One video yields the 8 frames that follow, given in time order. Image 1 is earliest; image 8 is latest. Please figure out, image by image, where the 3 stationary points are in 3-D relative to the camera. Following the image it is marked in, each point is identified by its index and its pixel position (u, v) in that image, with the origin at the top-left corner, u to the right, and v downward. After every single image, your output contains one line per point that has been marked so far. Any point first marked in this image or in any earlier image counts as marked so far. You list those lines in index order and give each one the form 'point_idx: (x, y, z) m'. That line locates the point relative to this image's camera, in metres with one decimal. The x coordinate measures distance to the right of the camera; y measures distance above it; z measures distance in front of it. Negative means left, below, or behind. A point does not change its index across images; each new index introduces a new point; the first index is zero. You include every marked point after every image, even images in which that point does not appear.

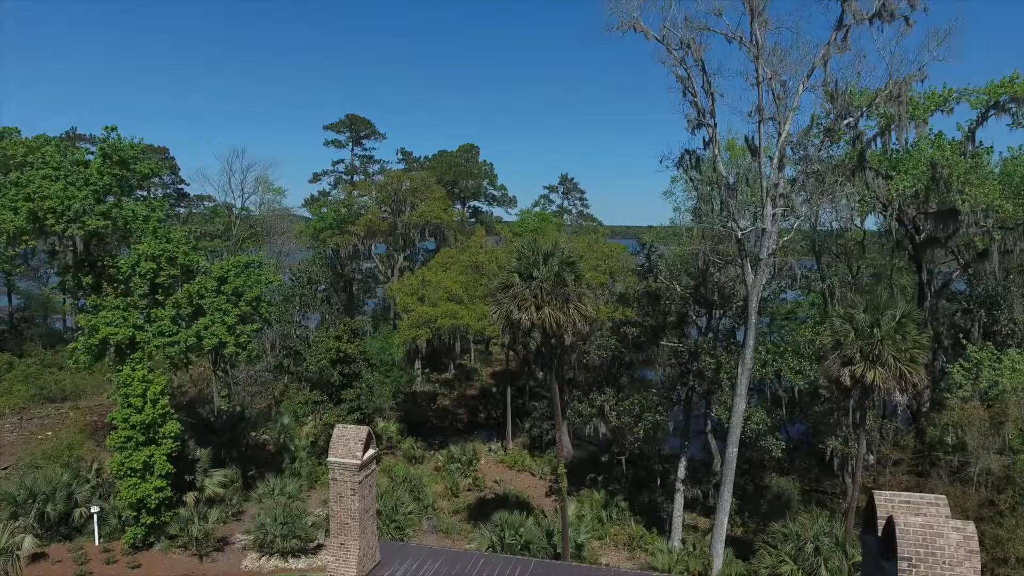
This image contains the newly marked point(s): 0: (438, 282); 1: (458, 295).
0: (-2.0, +0.1, +17.7) m
1: (-1.4, -0.2, +17.6) m
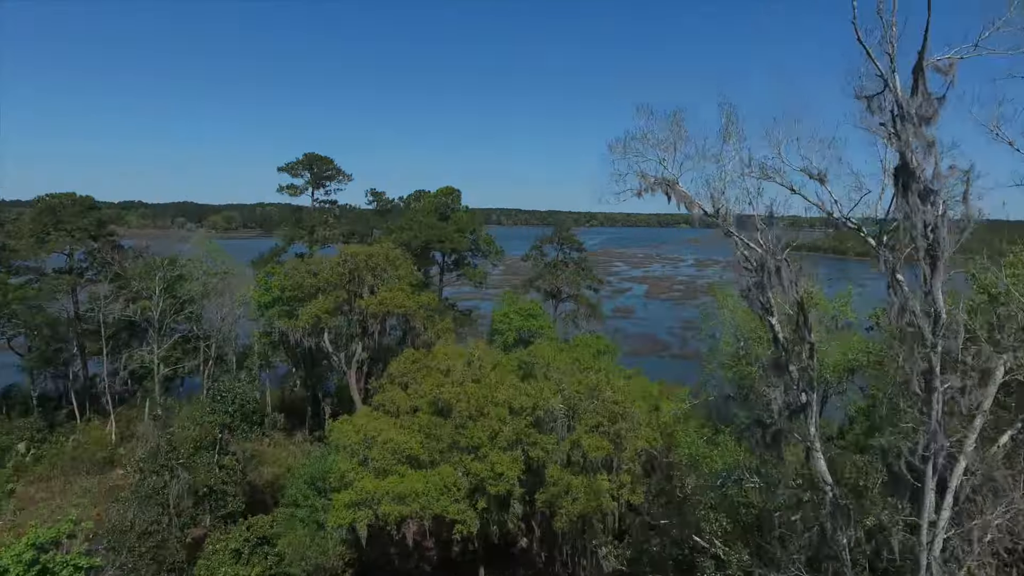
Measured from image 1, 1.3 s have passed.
0: (-2.5, -3.0, +13.4) m
1: (-2.0, -3.4, +13.2) m
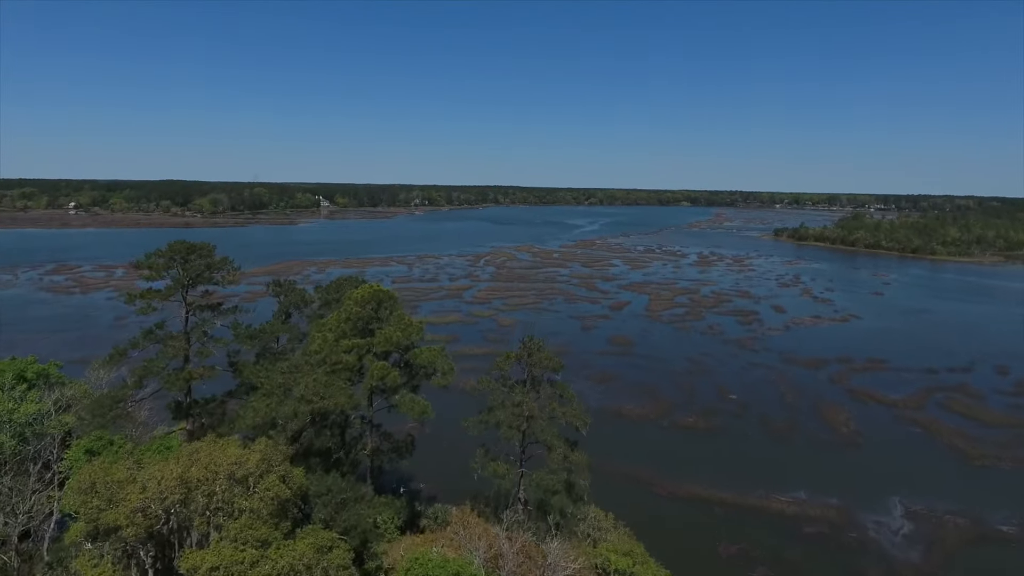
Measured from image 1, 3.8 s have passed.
0: (-4.0, -7.7, +6.0) m
1: (-3.4, -8.1, +5.8) m
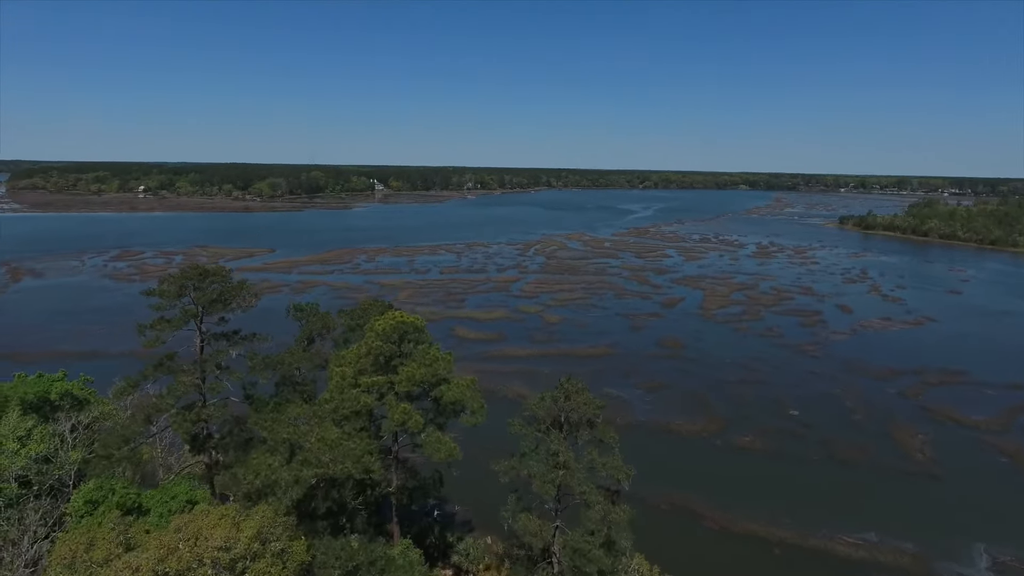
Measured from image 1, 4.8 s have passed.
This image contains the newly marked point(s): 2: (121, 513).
0: (-4.2, -9.0, +4.6) m
1: (-3.6, -9.3, +4.4) m
2: (-8.9, -5.1, +15.0) m
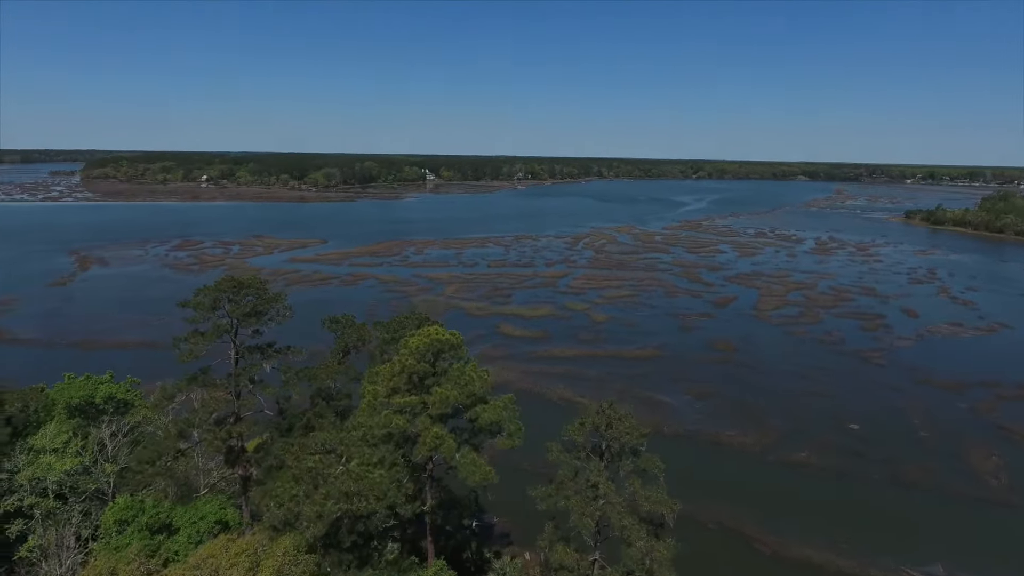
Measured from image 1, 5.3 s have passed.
0: (-4.2, -9.6, +4.1) m
1: (-3.7, -10.0, +3.9) m
2: (-8.1, -5.5, +14.8) m
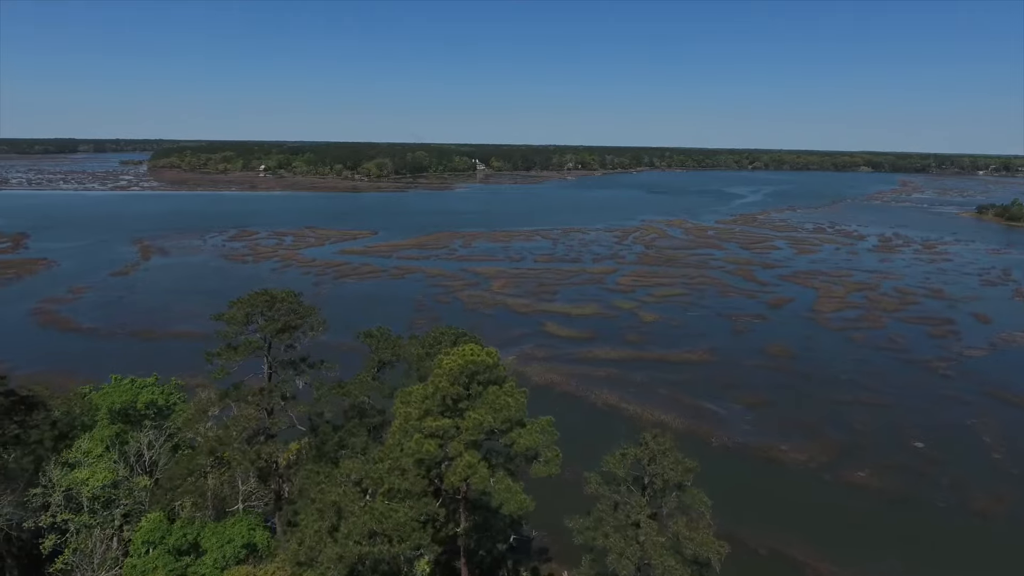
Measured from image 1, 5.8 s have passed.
0: (-4.4, -10.3, +3.7) m
1: (-3.9, -10.6, +3.4) m
2: (-7.4, -6.0, +14.6) m
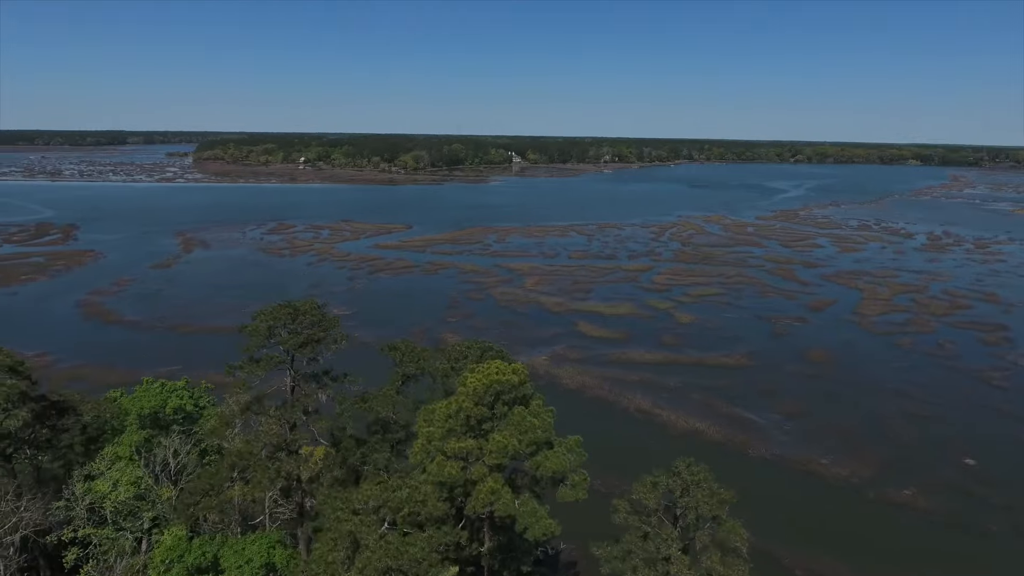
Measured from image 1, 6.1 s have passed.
0: (-4.5, -10.8, +3.4) m
1: (-4.0, -11.2, +3.1) m
2: (-6.9, -6.3, +14.4) m
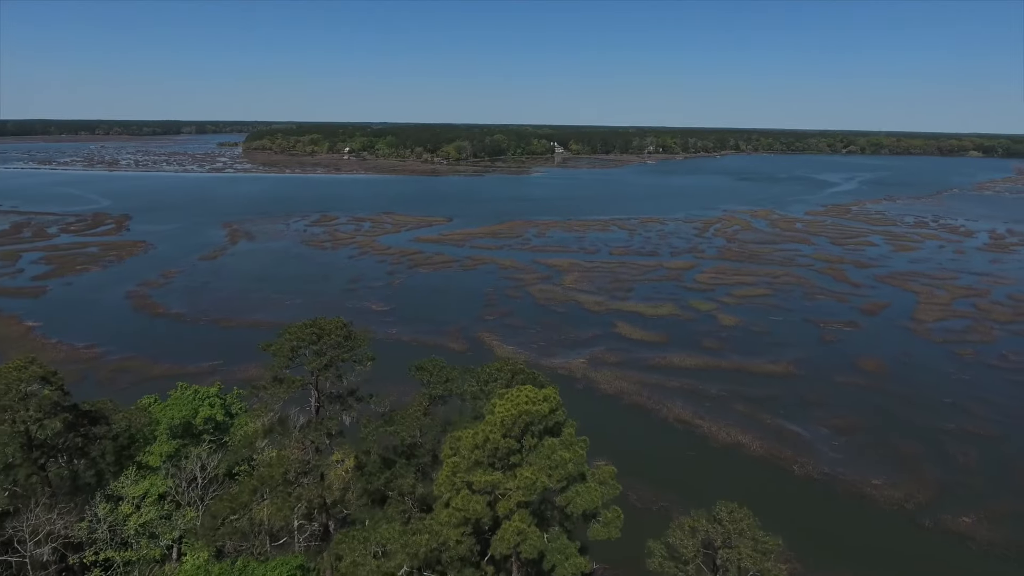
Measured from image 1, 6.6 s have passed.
0: (-4.7, -11.5, +3.0) m
1: (-4.3, -11.9, +2.7) m
2: (-6.4, -6.9, +14.0) m
